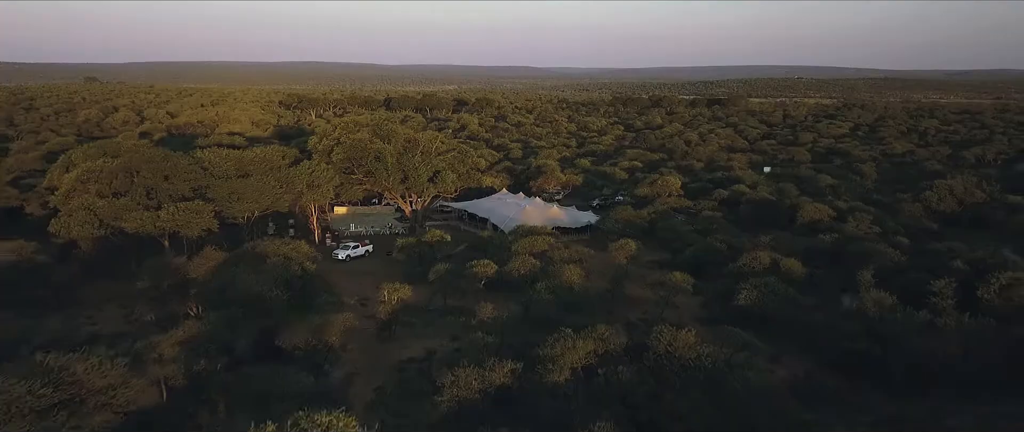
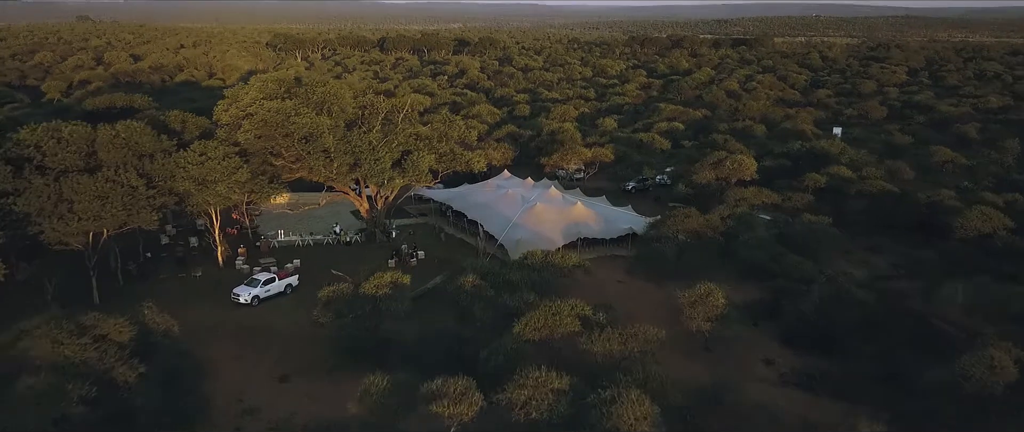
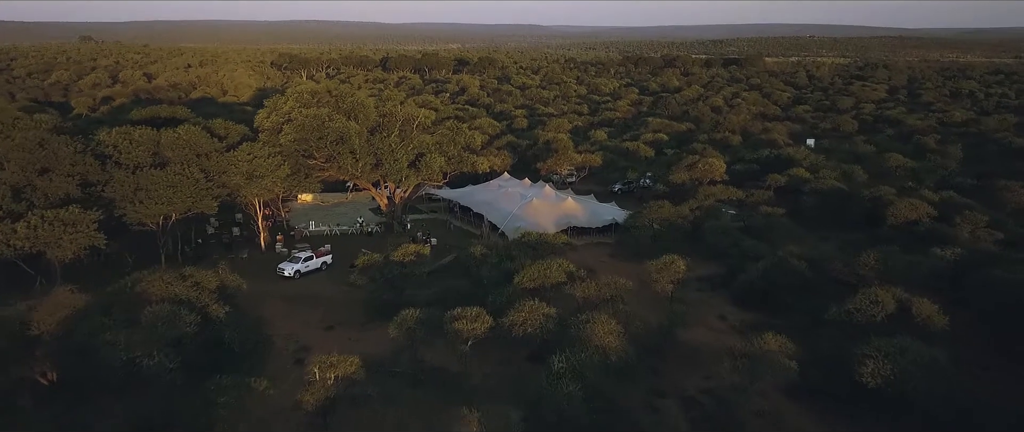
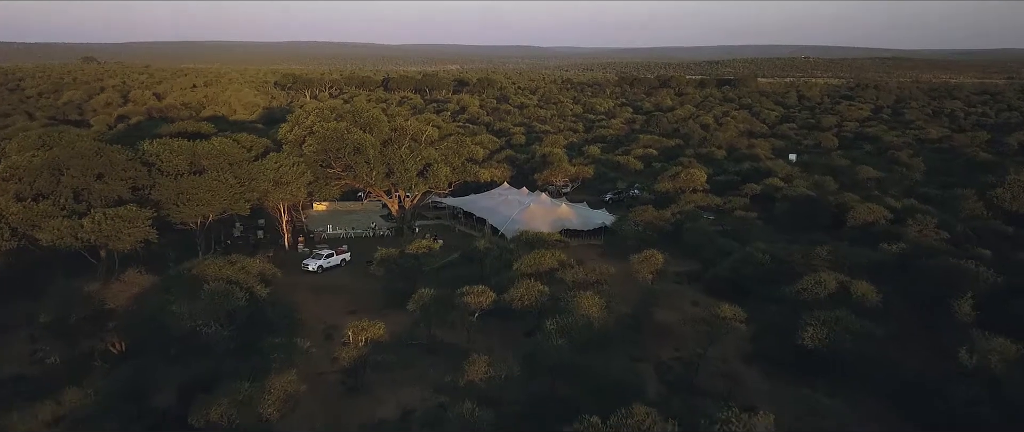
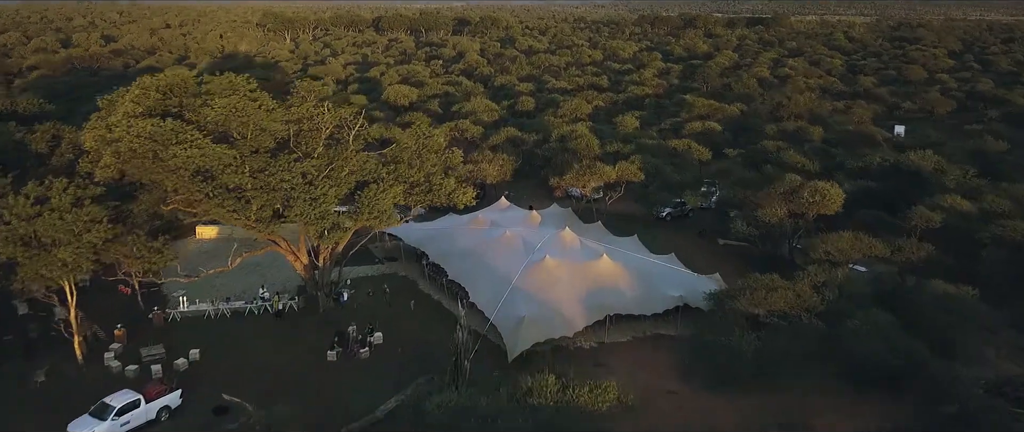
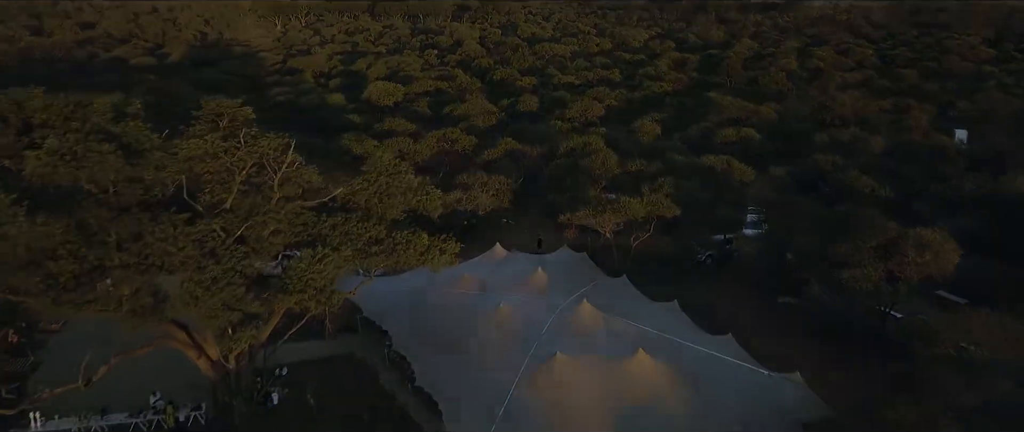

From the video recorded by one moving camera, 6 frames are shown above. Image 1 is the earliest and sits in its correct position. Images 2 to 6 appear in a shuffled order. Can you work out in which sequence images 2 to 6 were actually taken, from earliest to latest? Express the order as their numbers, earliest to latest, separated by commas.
4, 3, 2, 5, 6
